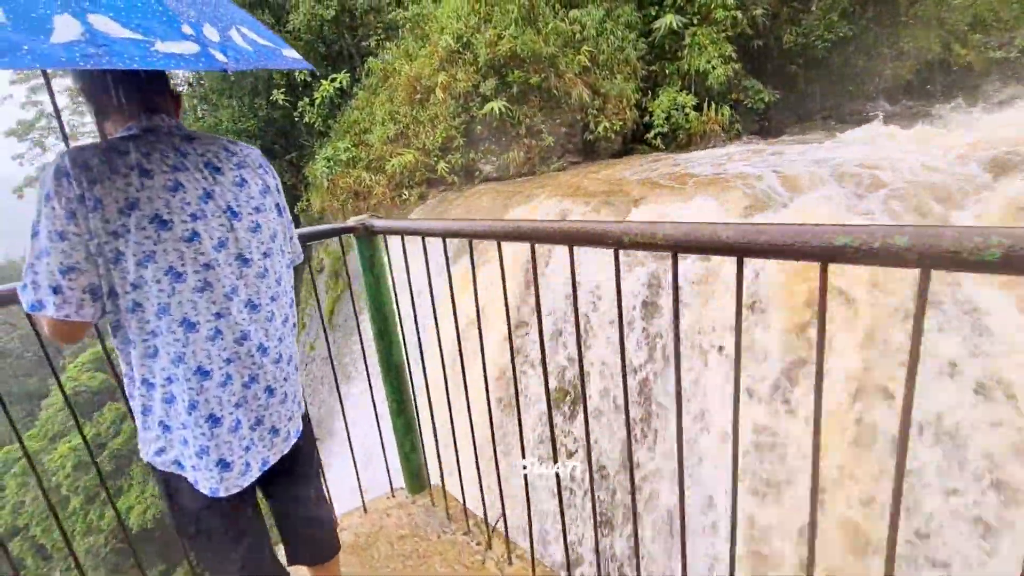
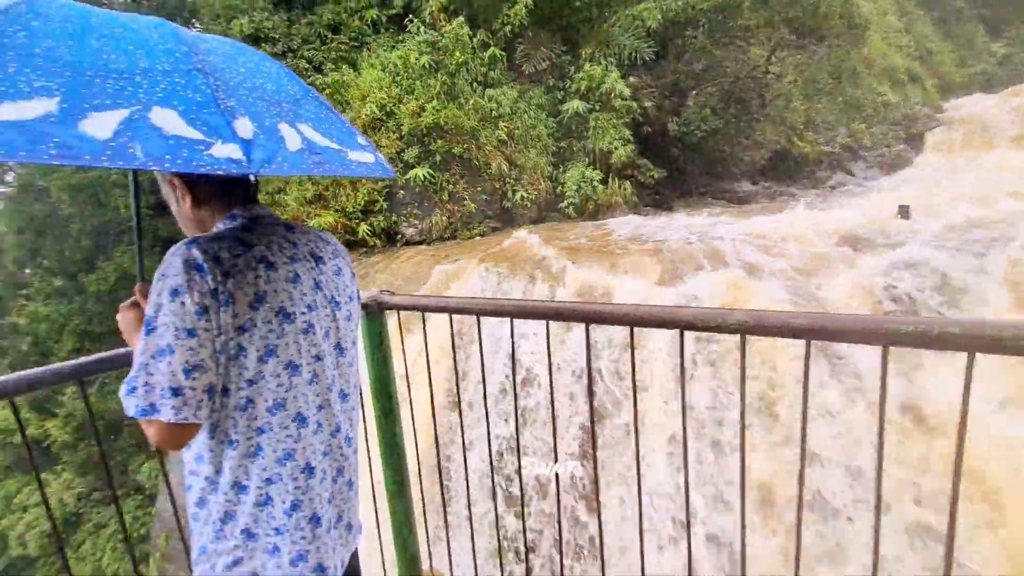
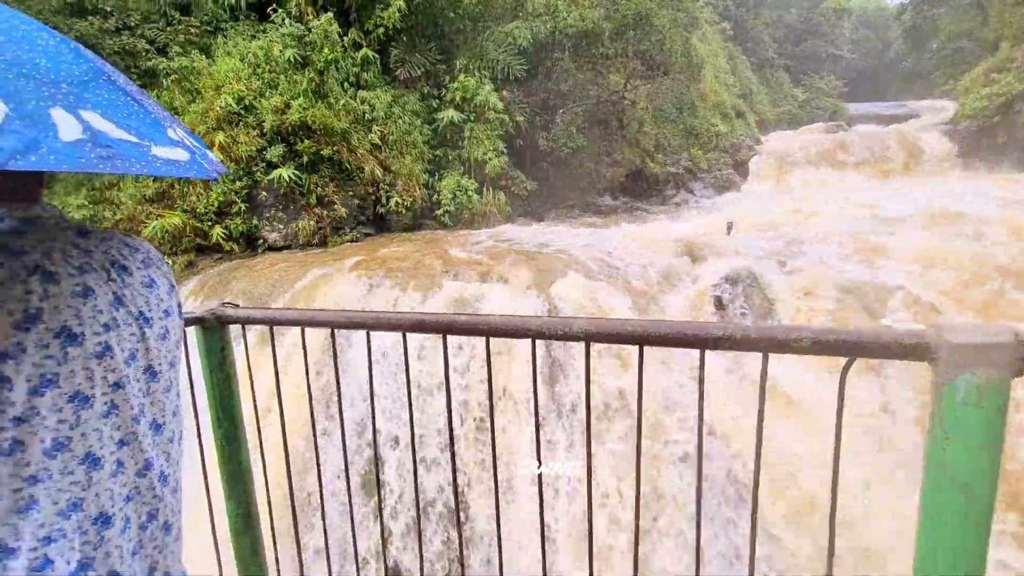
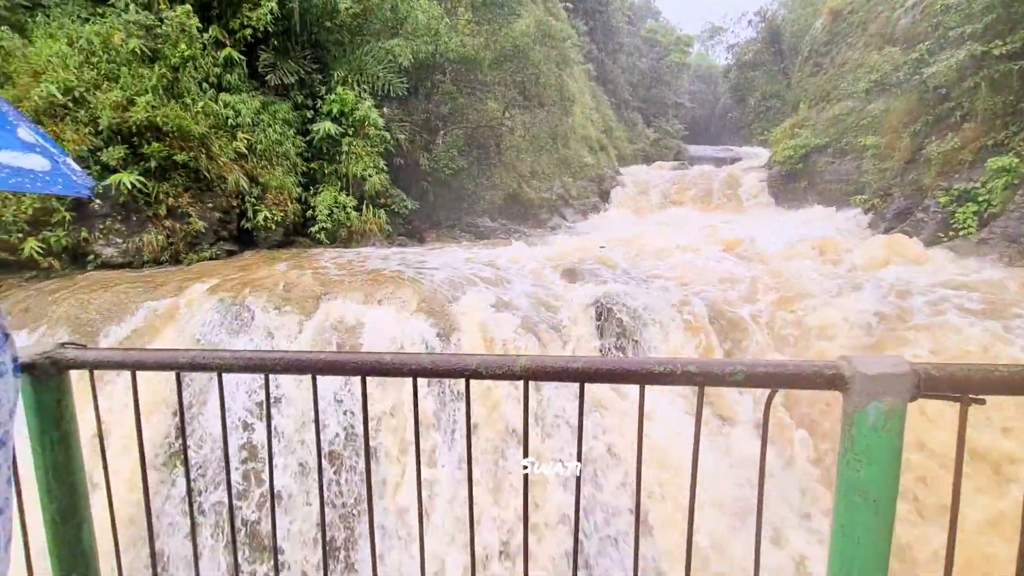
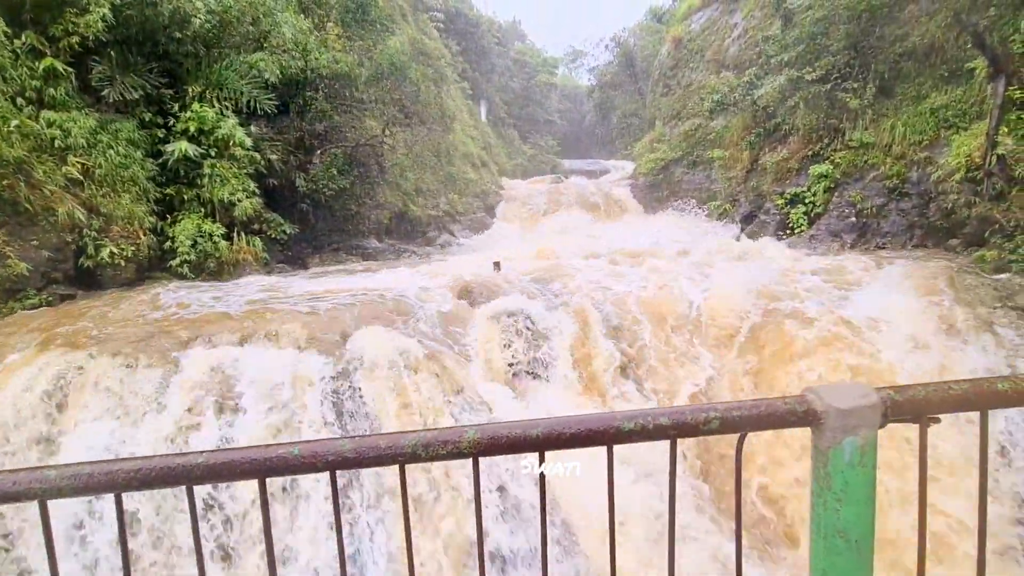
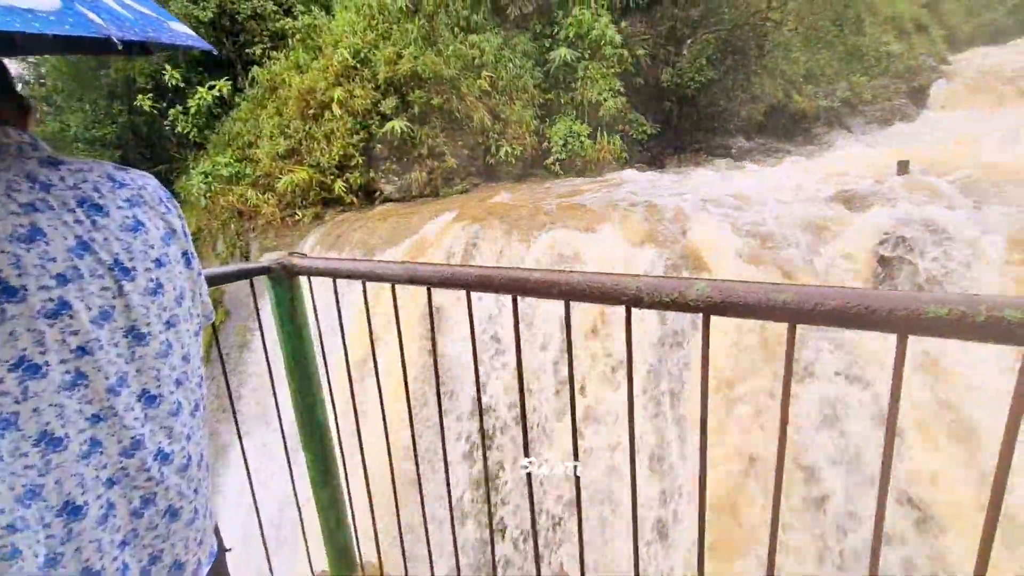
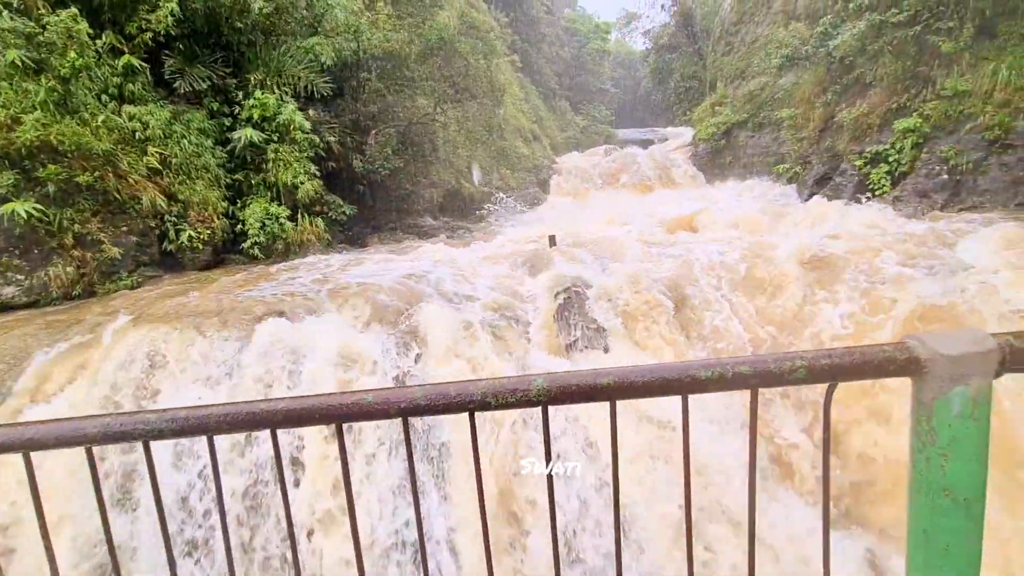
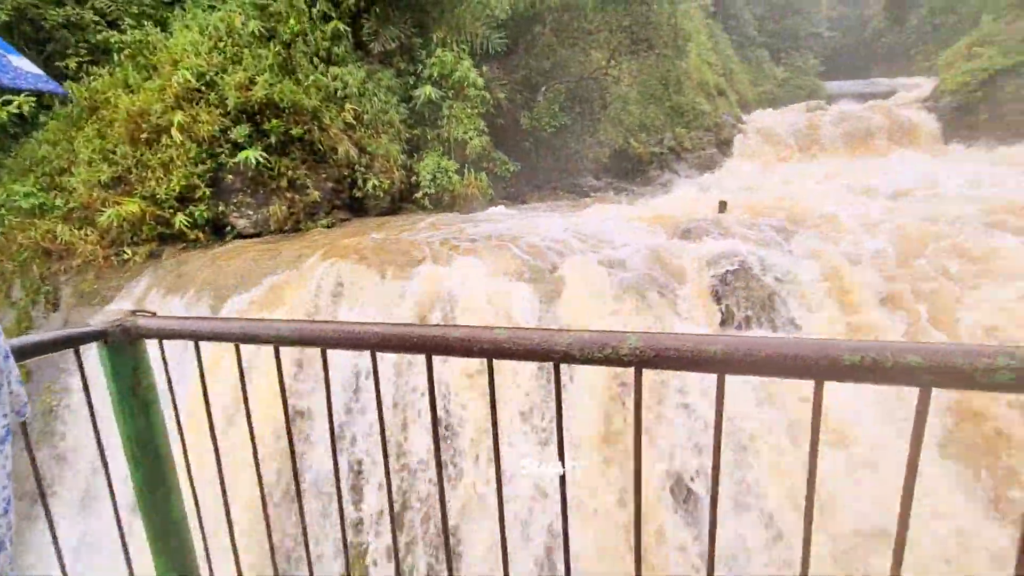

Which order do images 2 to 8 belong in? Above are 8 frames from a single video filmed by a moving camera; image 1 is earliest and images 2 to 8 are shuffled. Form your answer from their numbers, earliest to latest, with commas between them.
6, 8, 7, 5, 4, 3, 2
